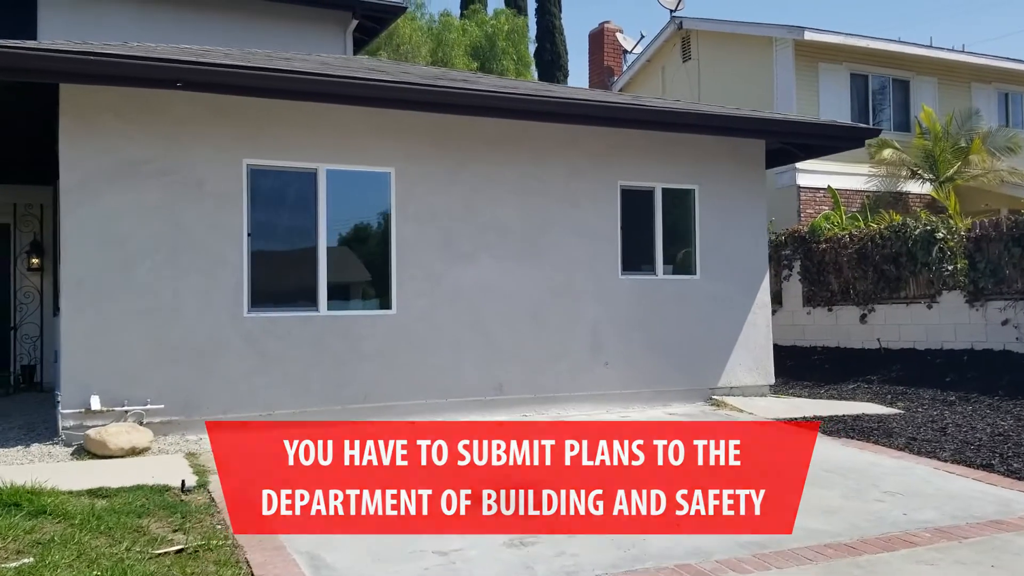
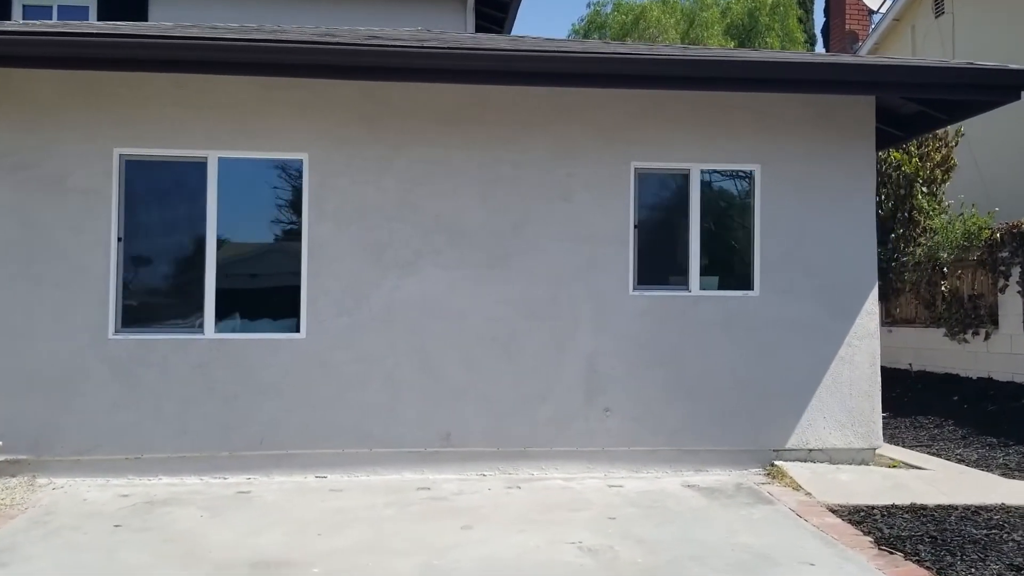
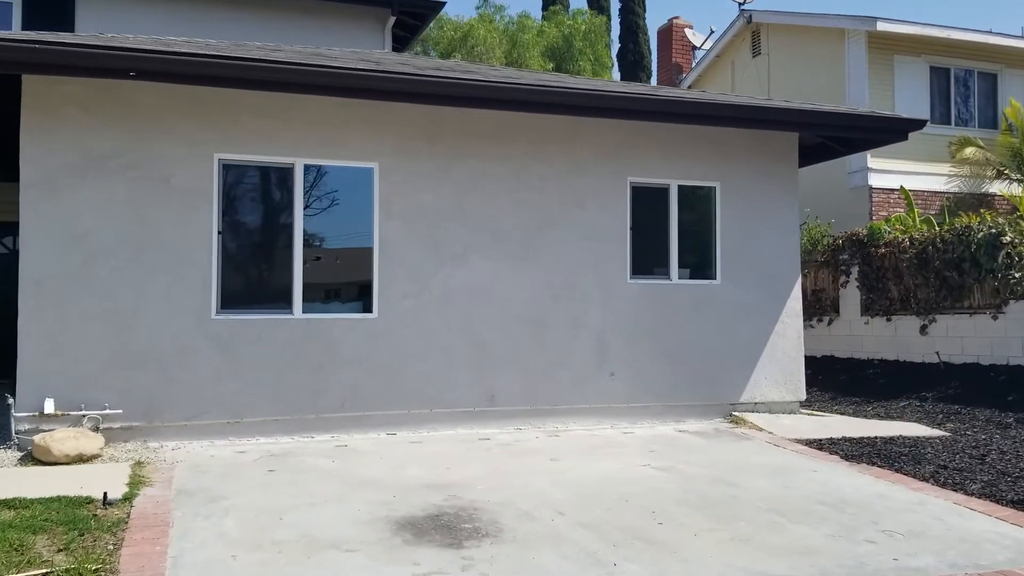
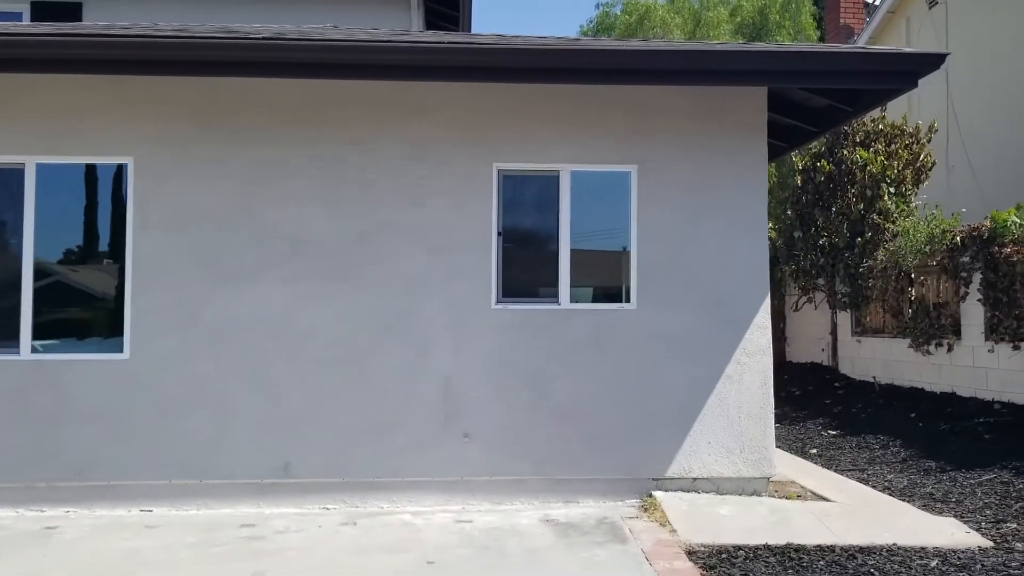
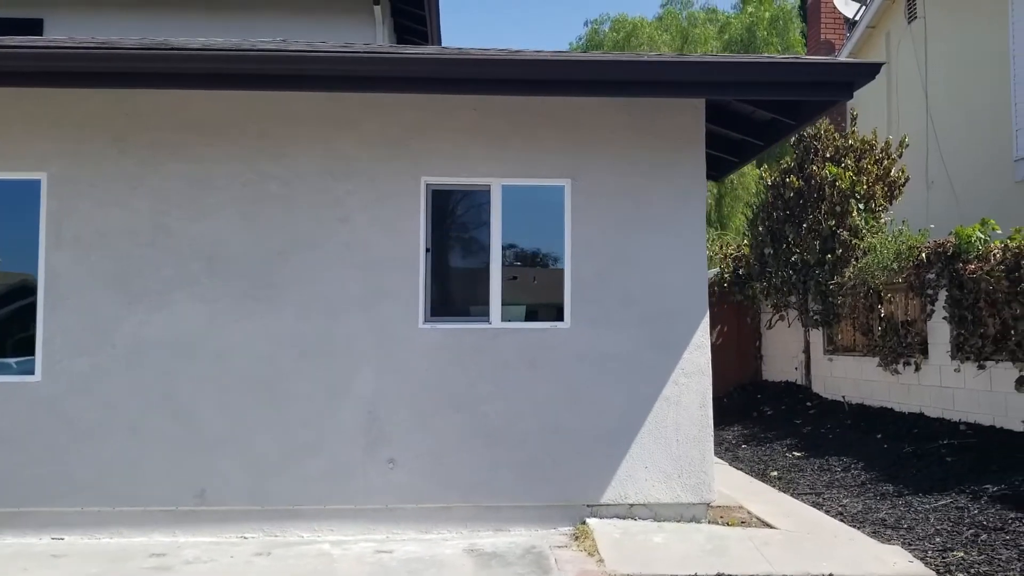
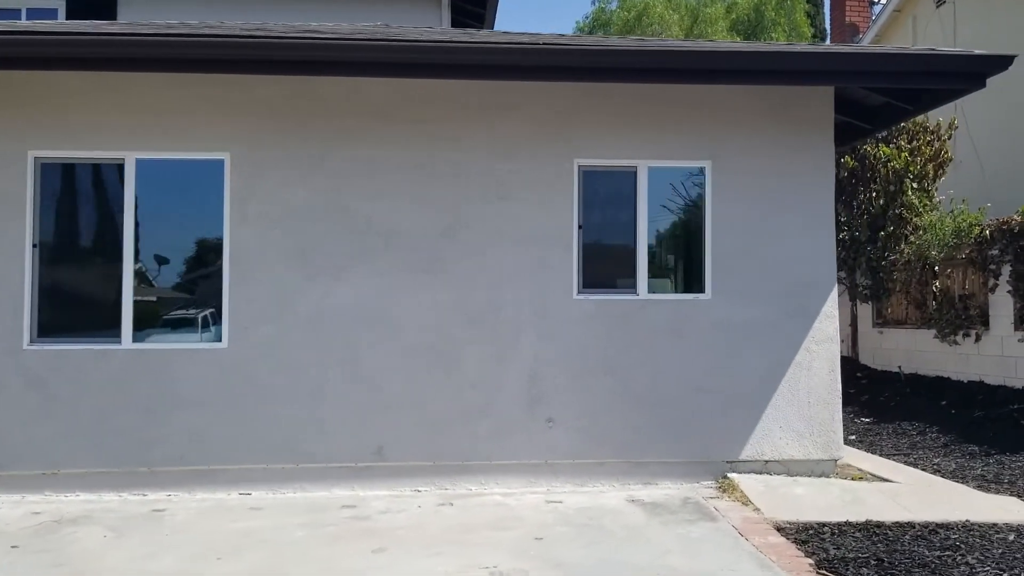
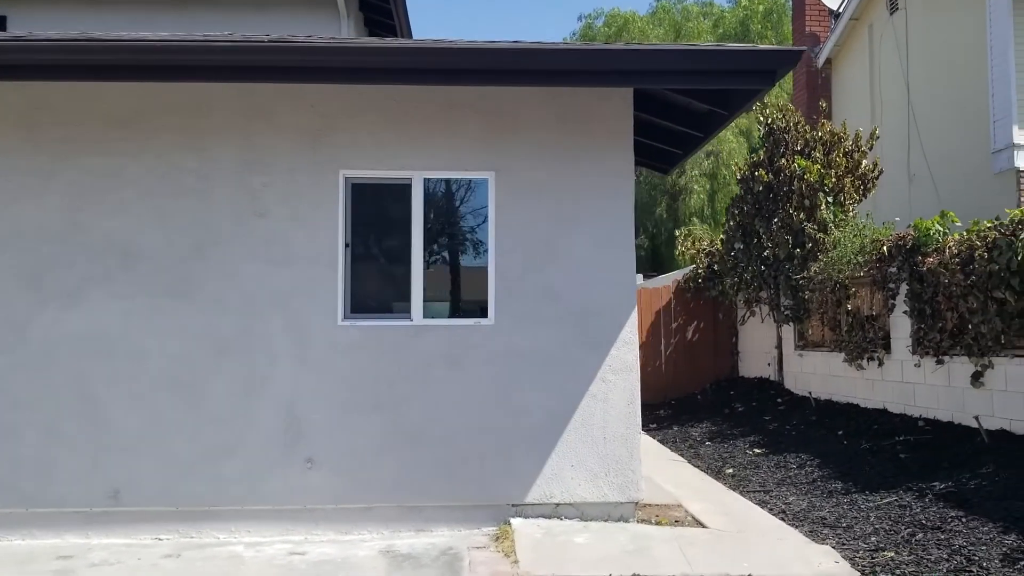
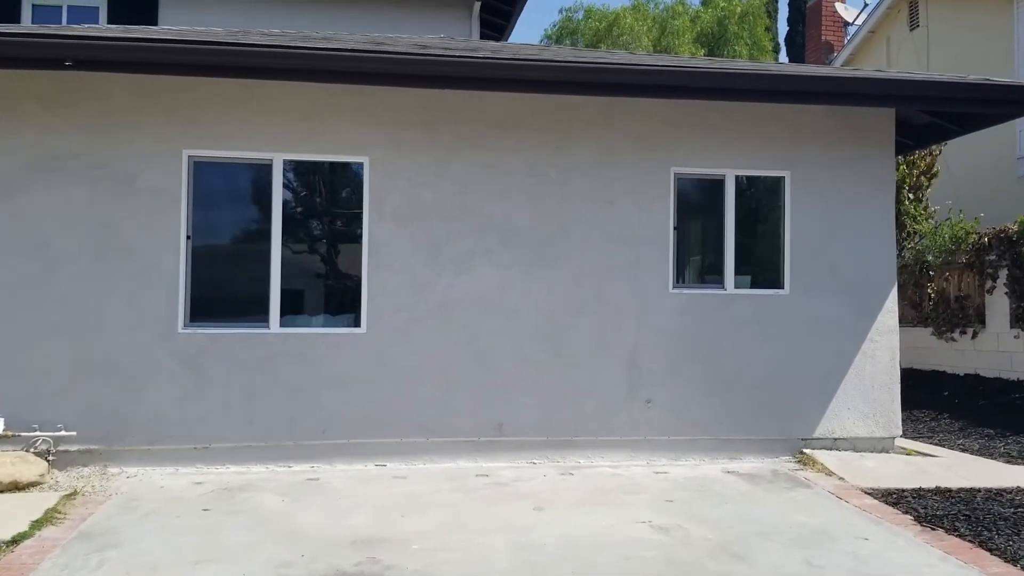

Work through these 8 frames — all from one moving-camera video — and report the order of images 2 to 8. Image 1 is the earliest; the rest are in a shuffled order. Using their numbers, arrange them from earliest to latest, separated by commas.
3, 8, 2, 6, 4, 5, 7
